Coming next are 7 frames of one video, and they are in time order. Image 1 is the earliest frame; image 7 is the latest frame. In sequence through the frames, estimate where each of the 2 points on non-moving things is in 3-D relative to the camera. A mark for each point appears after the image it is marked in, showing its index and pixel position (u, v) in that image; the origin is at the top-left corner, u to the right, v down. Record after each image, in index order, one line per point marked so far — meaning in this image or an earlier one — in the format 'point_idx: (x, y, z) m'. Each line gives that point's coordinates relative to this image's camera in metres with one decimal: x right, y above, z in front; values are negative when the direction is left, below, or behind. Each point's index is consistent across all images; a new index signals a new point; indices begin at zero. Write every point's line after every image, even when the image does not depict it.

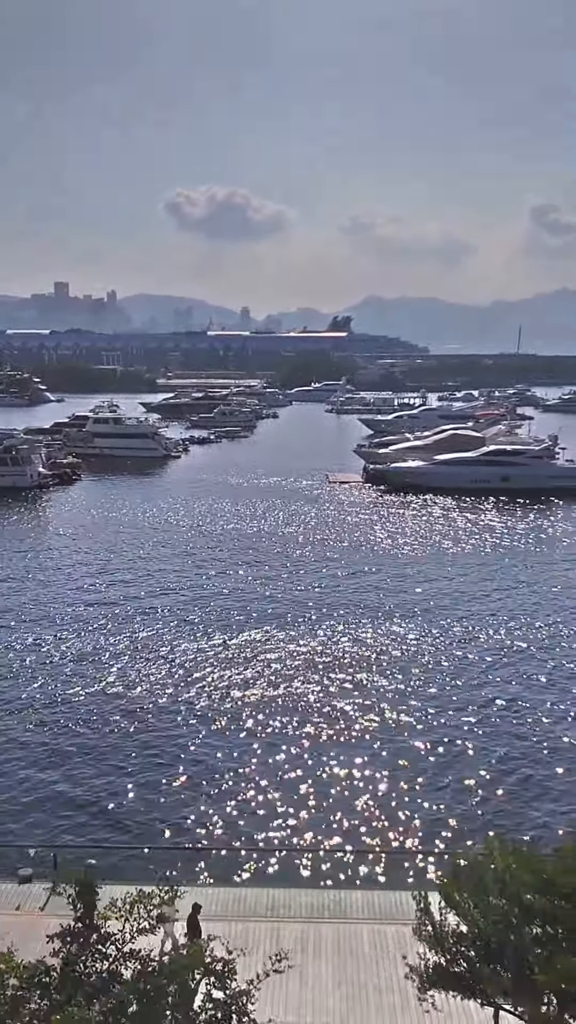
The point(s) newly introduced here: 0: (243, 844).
0: (-0.4, -3.4, +9.1) m
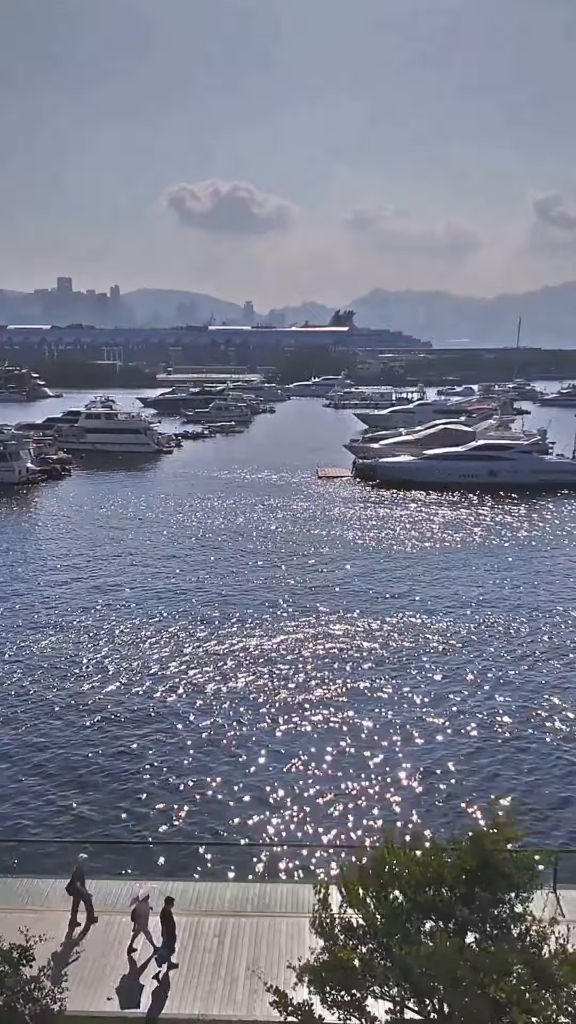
0: (-0.8, -3.3, +9.1) m
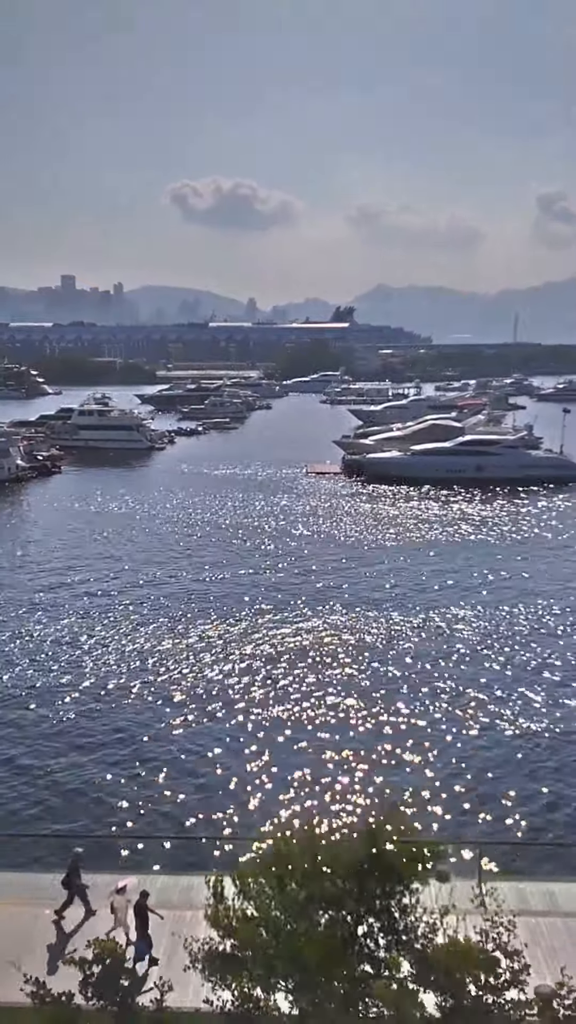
0: (-1.2, -3.3, +9.3) m
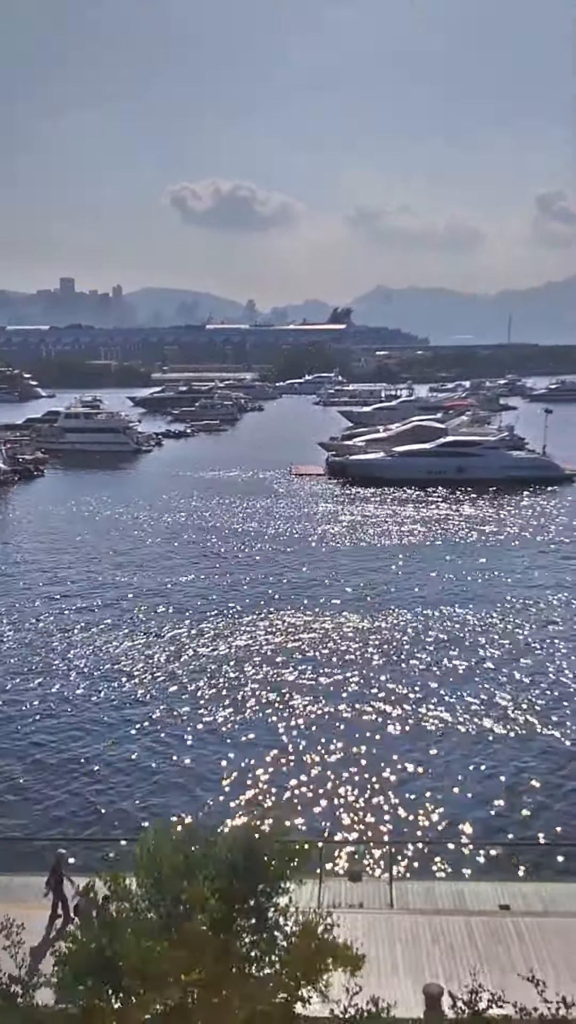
0: (-1.8, -3.3, +9.4) m
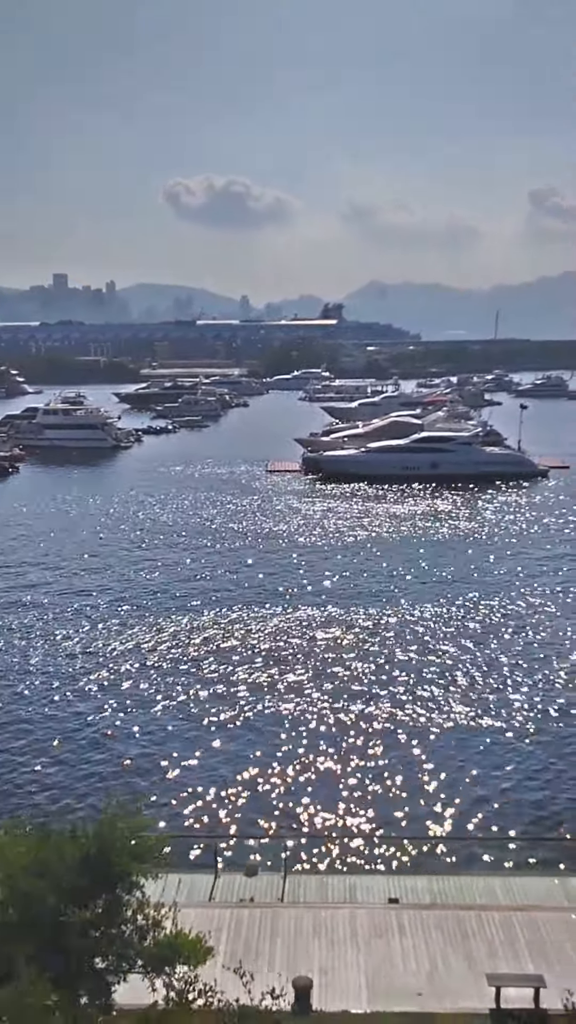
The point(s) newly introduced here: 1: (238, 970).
0: (-2.4, -3.3, +9.4) m
1: (-0.3, -2.5, +4.9) m
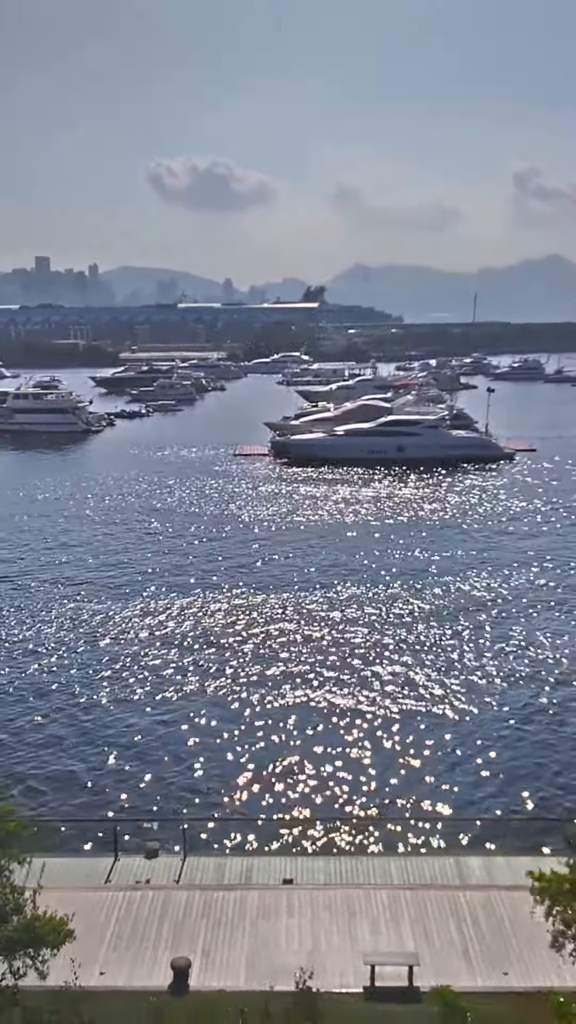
0: (-3.1, -3.1, +9.5) m
1: (-0.9, -2.4, +4.9) m
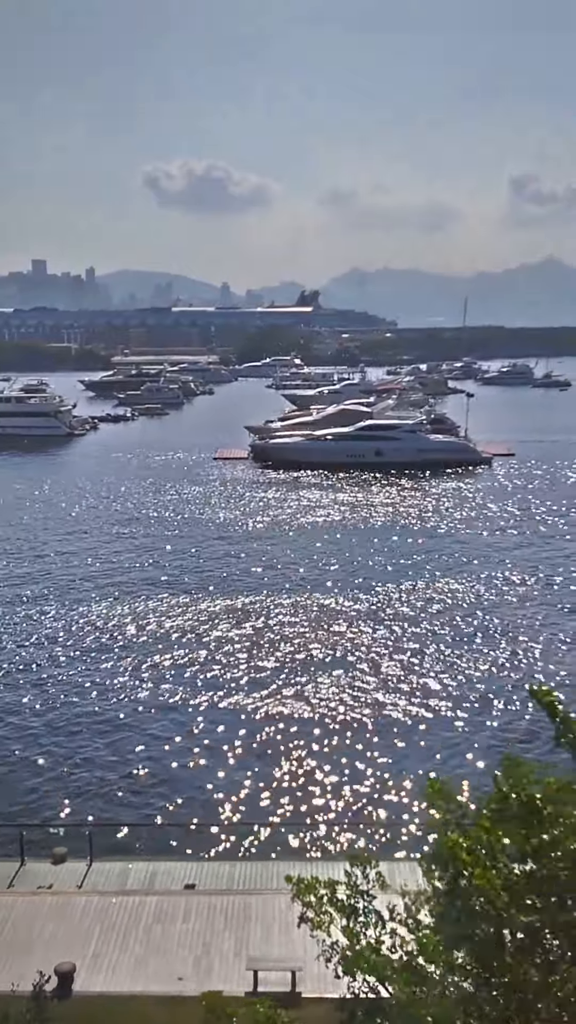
0: (-3.7, -3.2, +9.5) m
1: (-1.5, -2.4, +4.9) m
